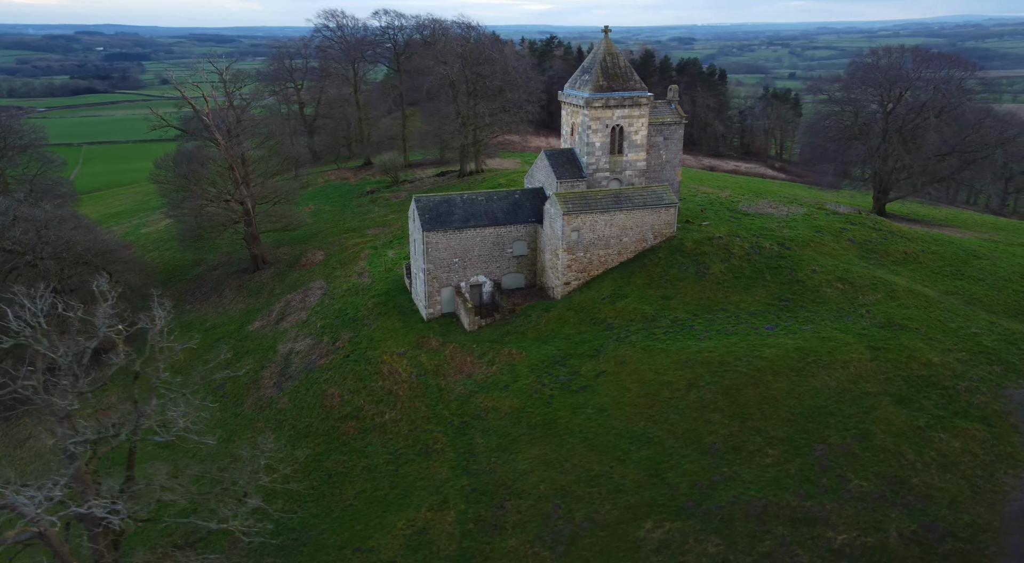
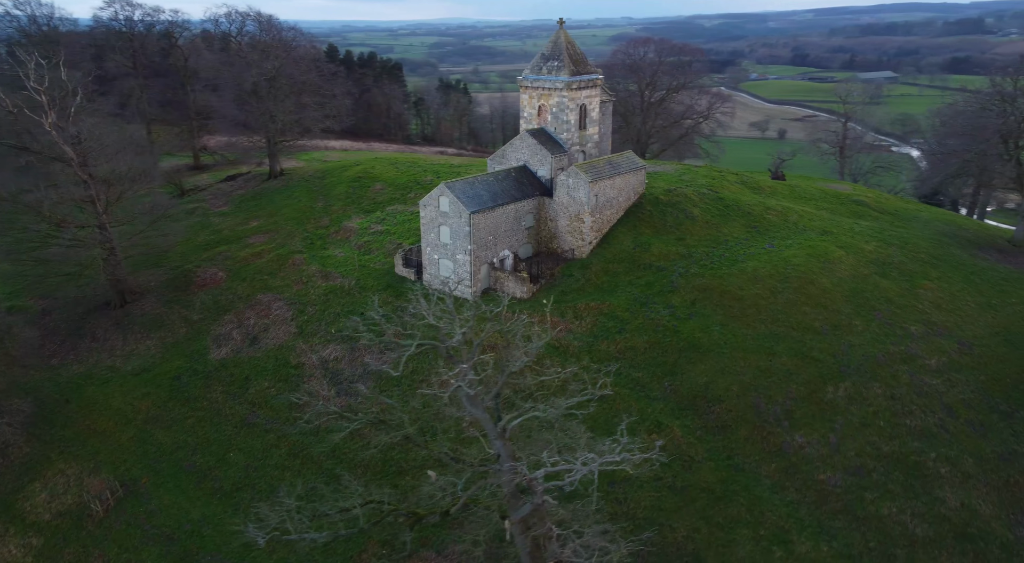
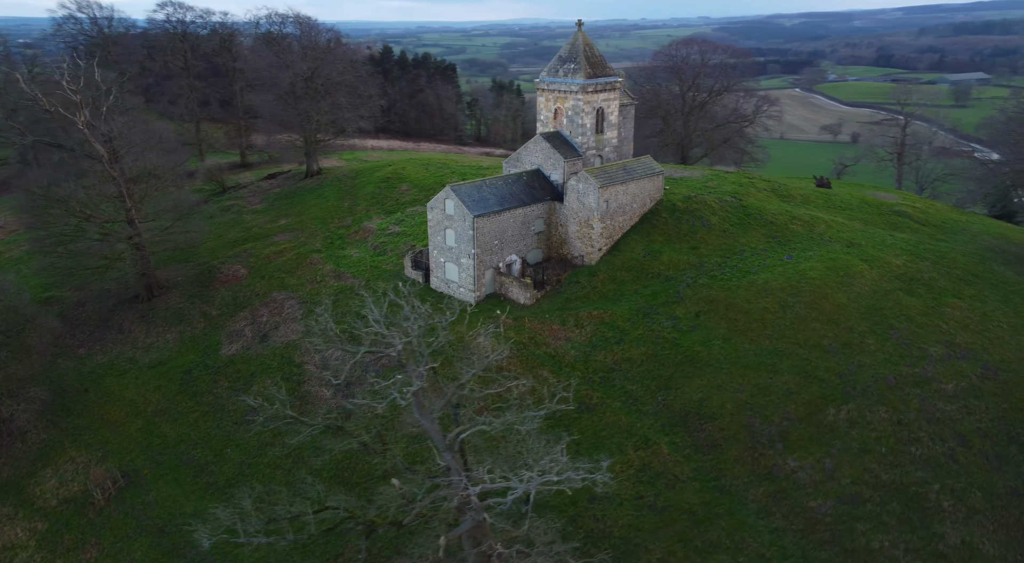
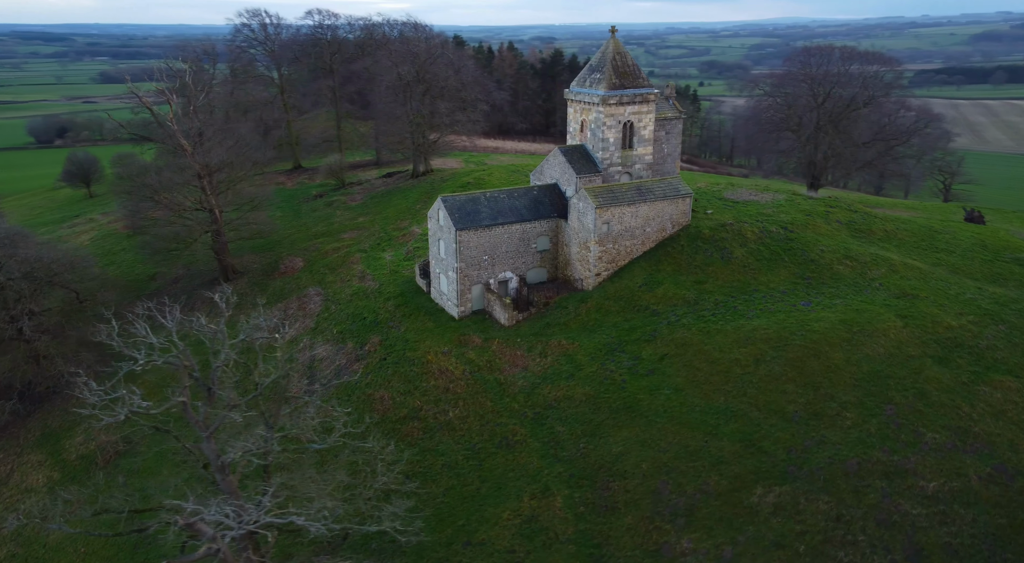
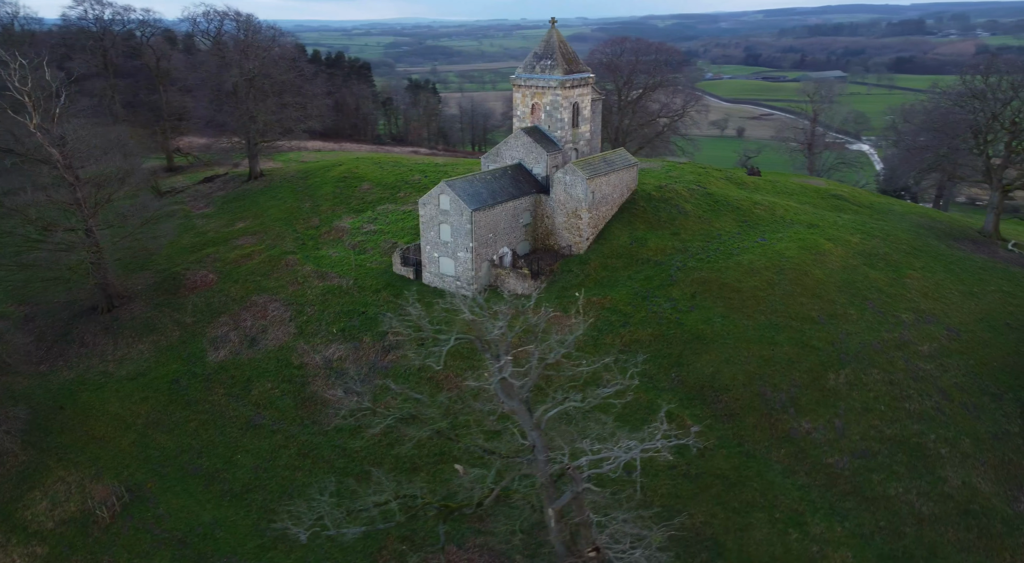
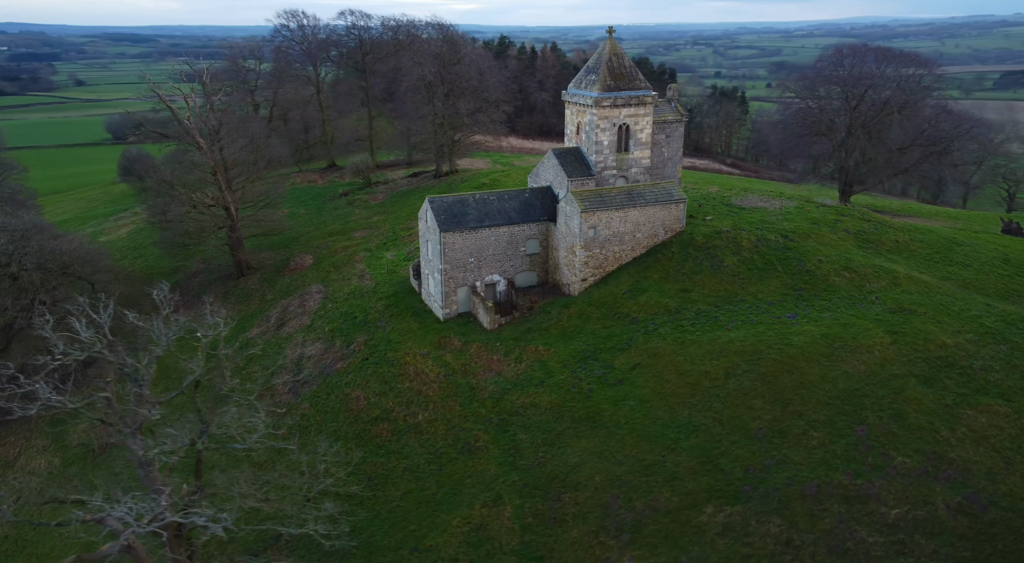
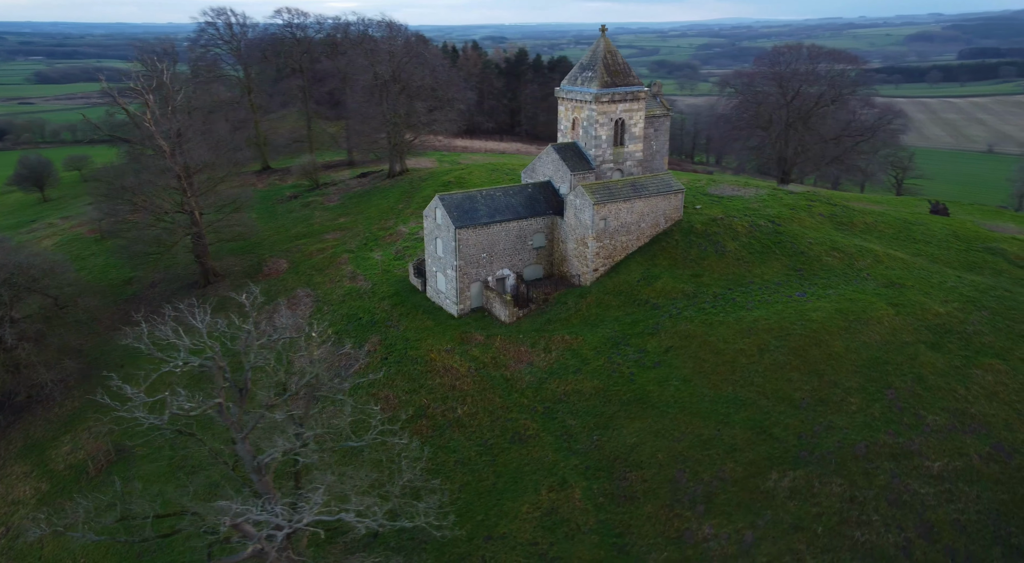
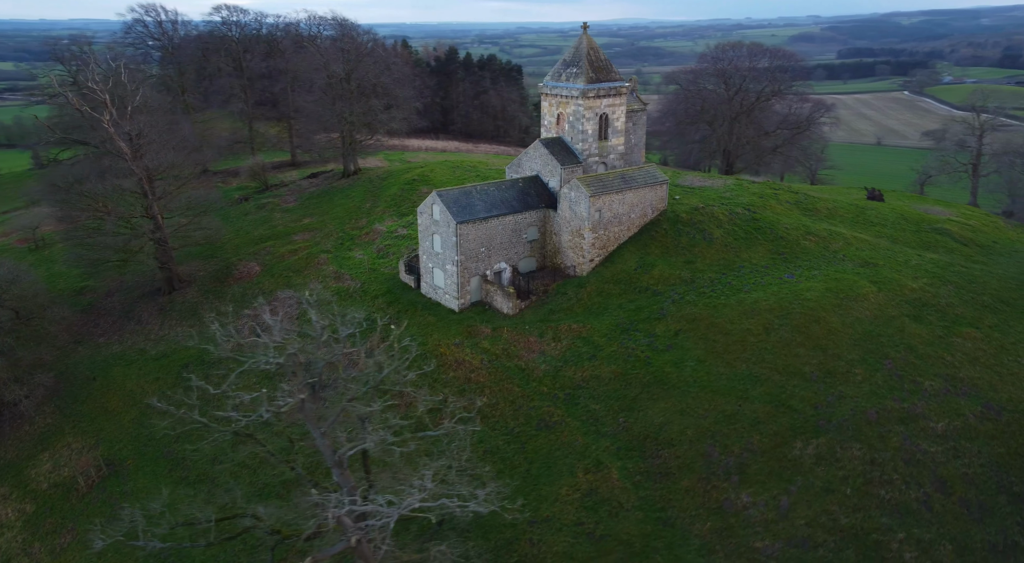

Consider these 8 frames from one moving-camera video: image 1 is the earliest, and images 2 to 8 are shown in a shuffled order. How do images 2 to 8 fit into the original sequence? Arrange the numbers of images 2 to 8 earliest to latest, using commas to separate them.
6, 4, 7, 8, 3, 2, 5
